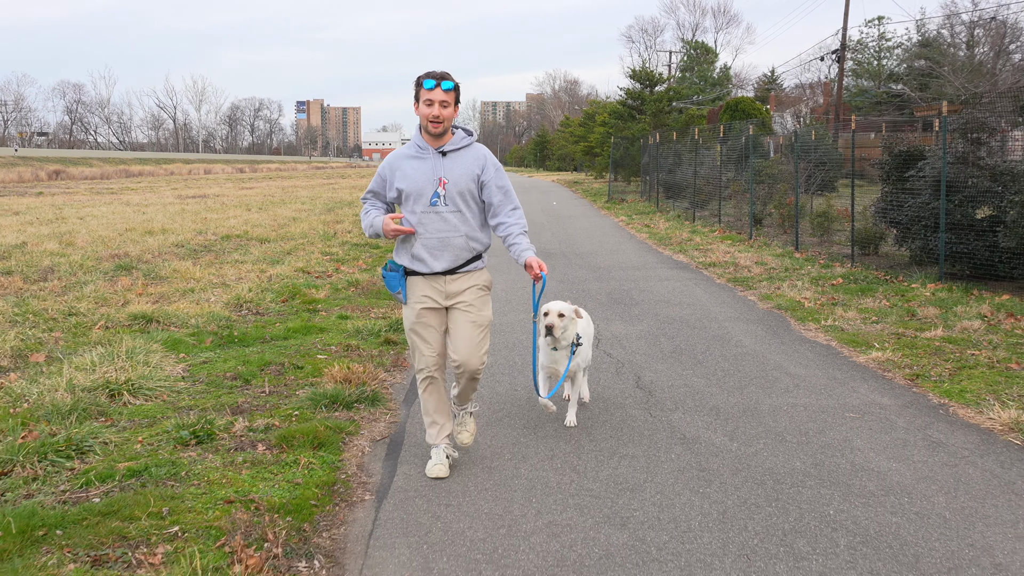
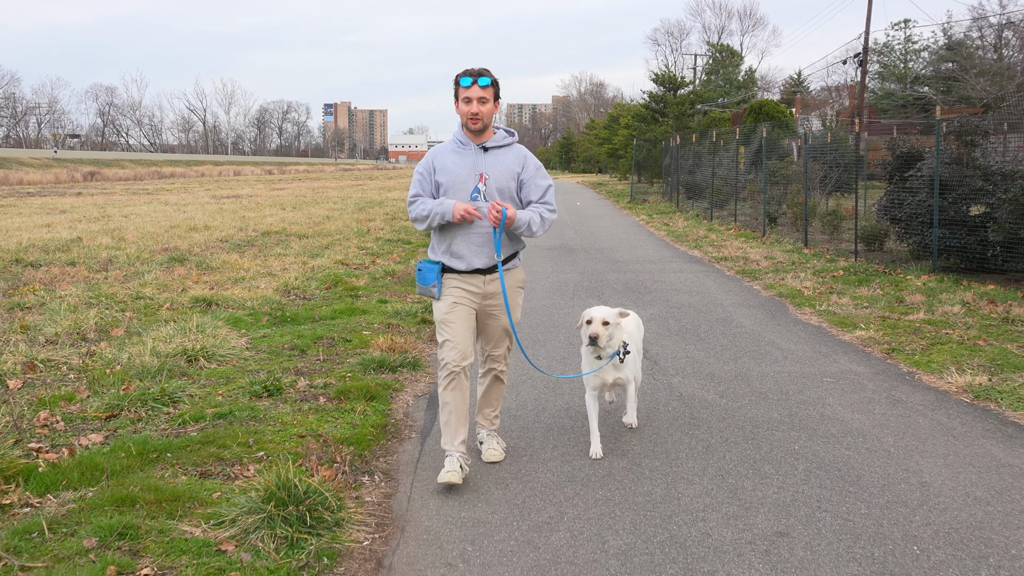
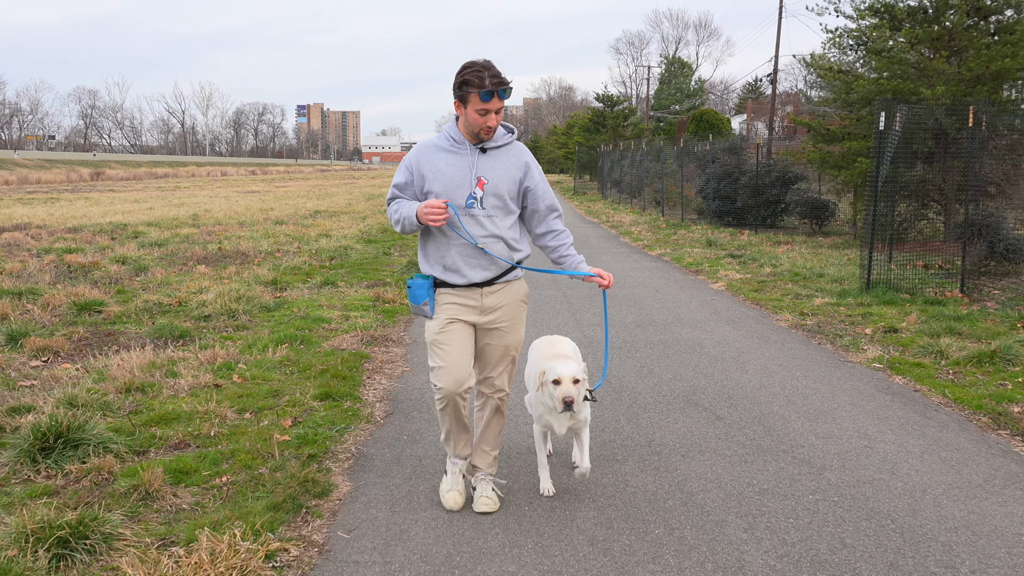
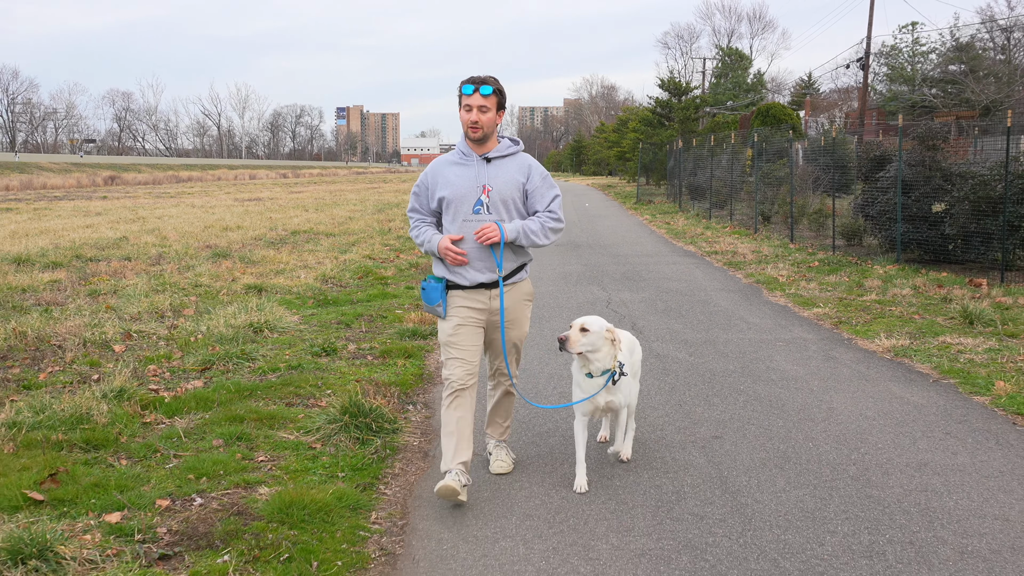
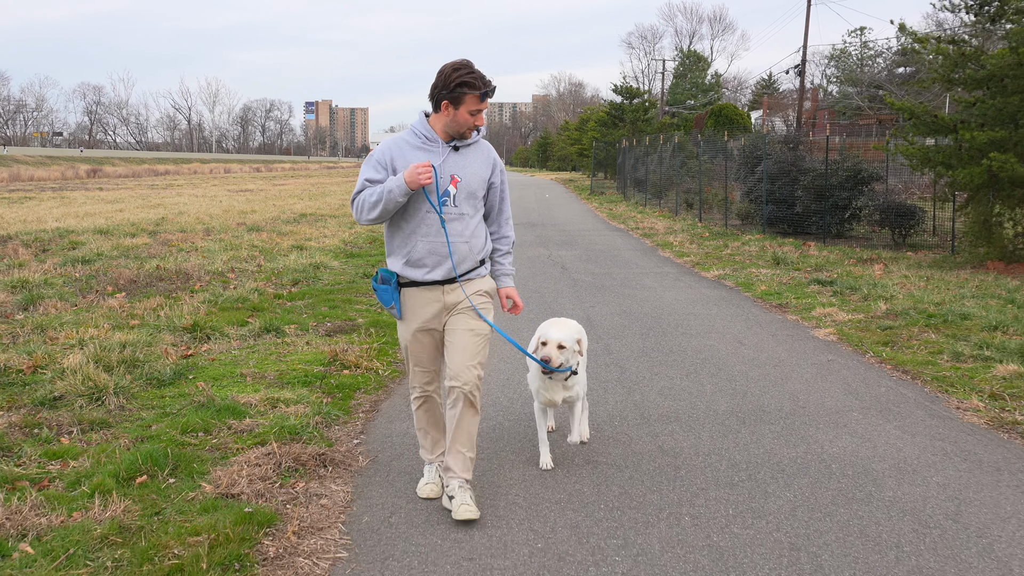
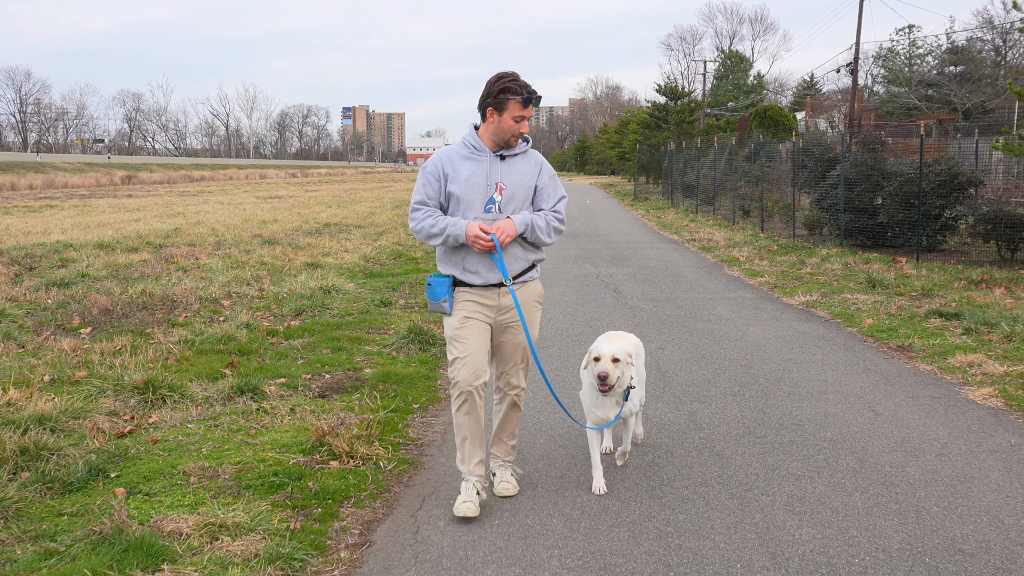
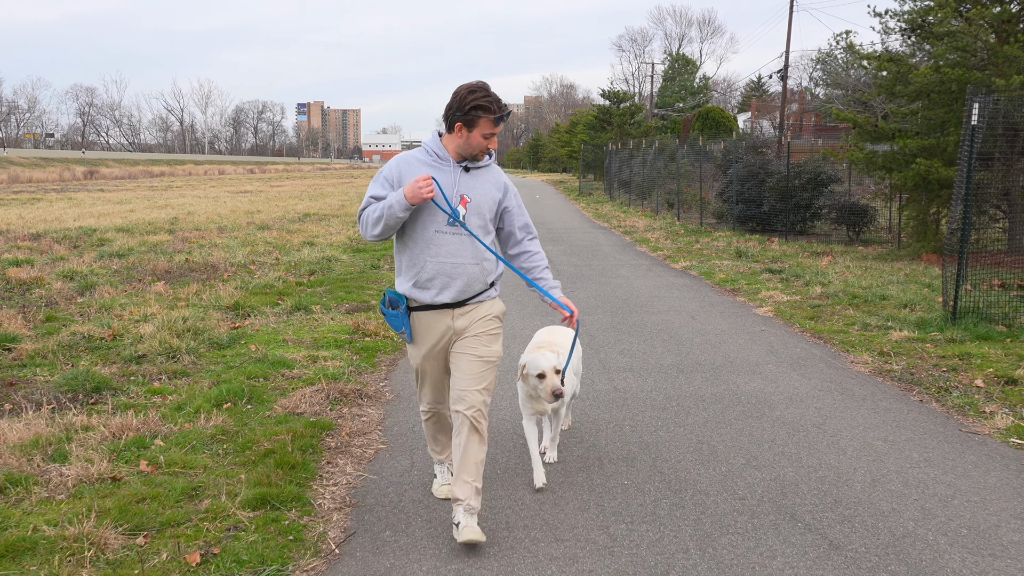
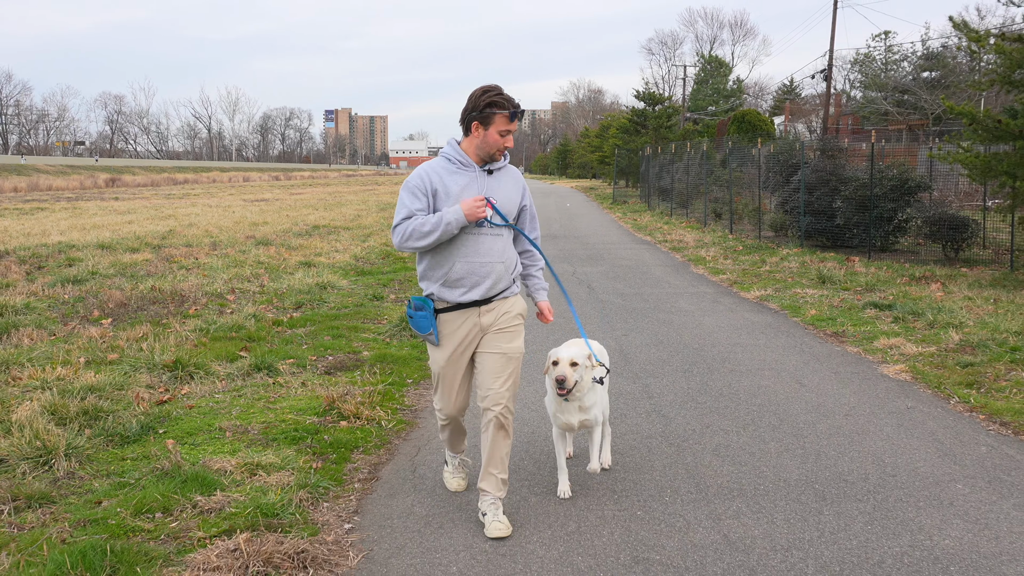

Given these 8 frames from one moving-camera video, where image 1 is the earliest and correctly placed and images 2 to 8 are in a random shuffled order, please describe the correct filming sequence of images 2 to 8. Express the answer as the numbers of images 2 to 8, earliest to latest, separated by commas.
2, 4, 6, 8, 5, 7, 3
